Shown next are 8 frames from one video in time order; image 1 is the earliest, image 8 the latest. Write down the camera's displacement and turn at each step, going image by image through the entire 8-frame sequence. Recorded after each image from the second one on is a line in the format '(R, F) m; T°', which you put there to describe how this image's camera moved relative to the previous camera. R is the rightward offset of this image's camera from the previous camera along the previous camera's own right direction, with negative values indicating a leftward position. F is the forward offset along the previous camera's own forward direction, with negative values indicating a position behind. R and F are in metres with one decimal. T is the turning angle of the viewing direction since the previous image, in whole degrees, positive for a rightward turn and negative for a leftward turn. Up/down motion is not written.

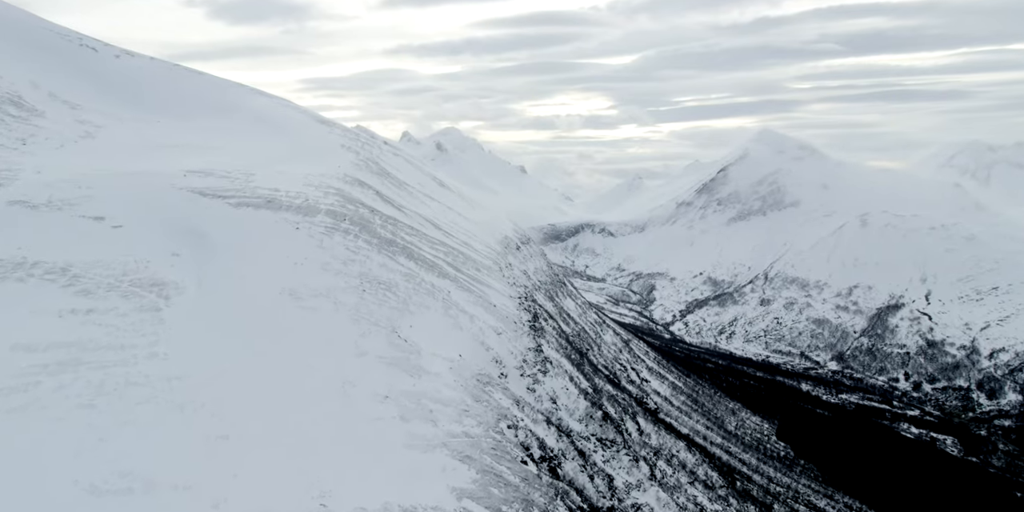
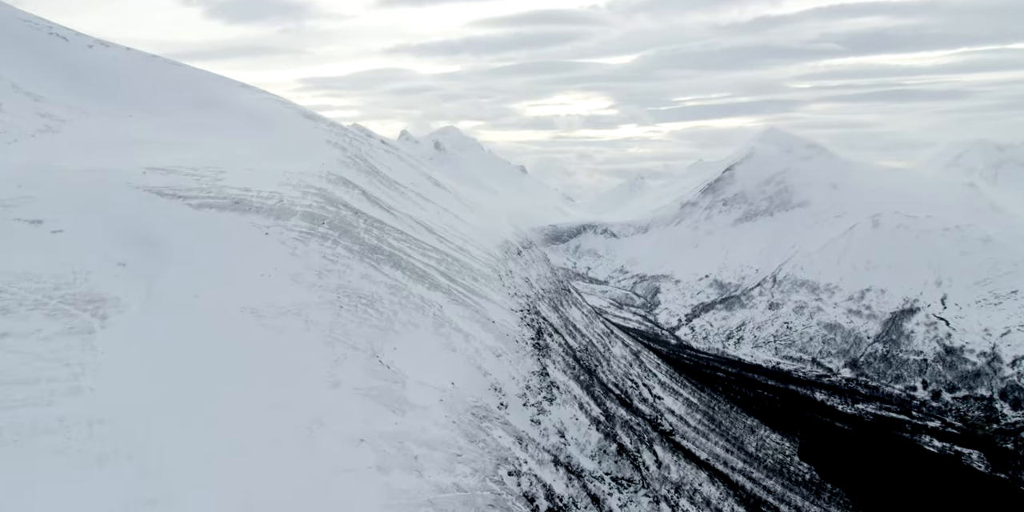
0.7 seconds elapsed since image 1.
(0.0, +3.6) m; 0°
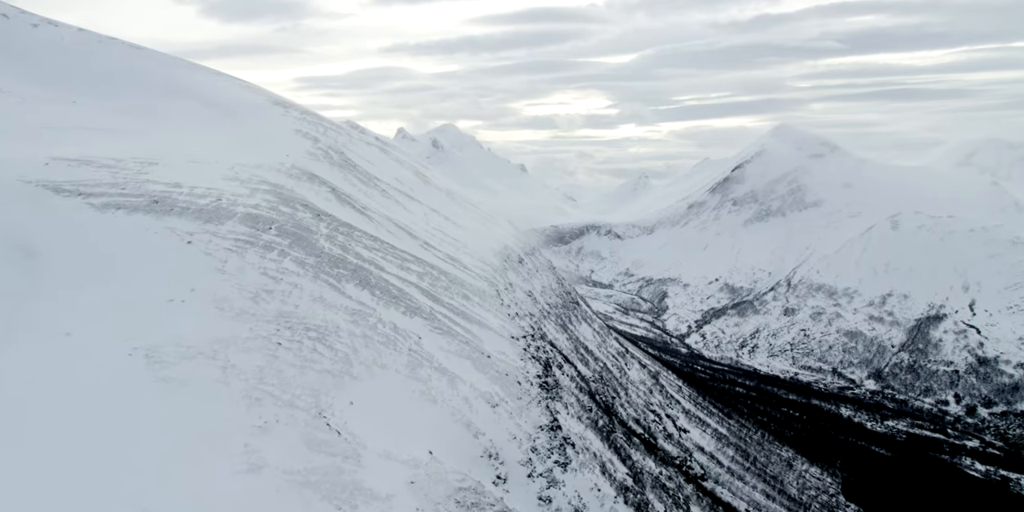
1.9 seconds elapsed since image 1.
(0.0, +5.9) m; 0°
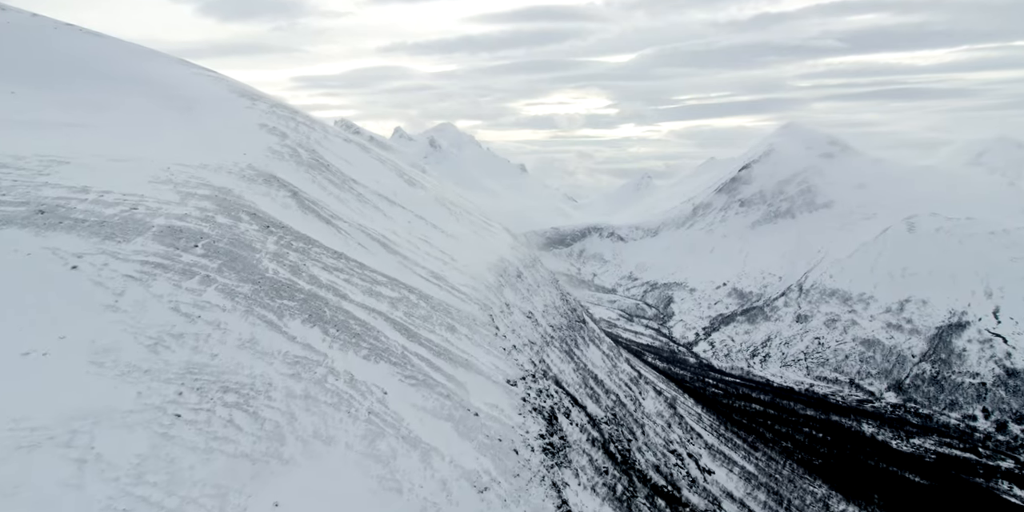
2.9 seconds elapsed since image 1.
(+0.1, +4.7) m; 0°
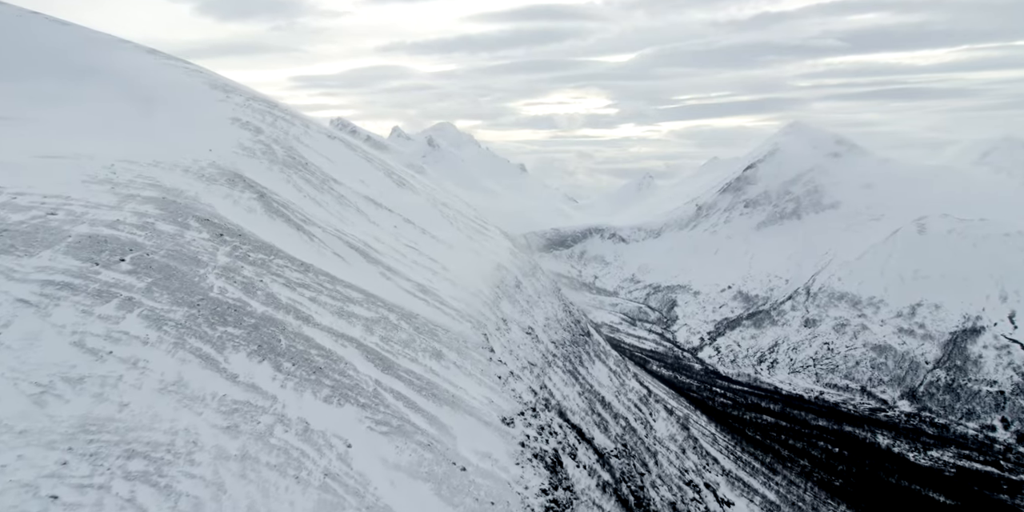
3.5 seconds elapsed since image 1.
(+0.1, +2.9) m; 0°
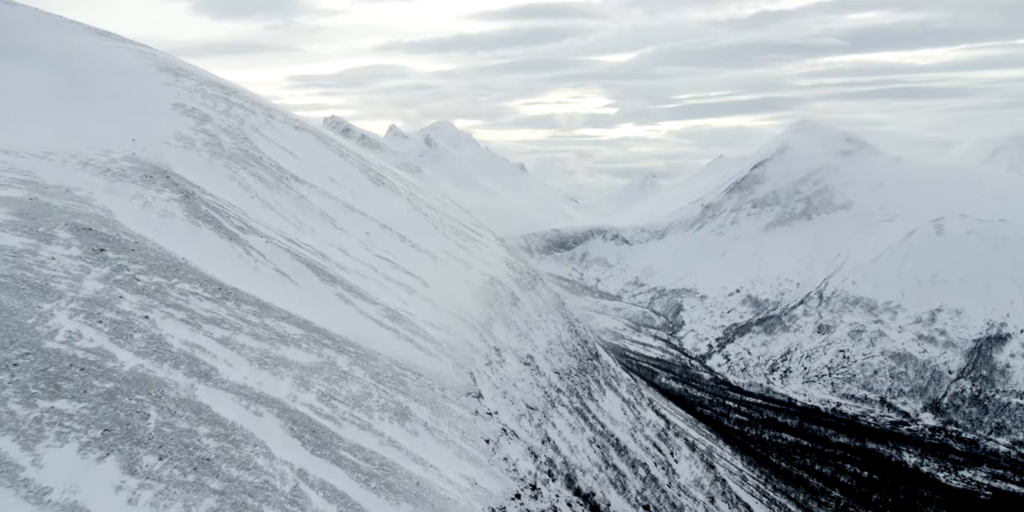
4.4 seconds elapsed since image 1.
(+0.1, +4.5) m; 0°
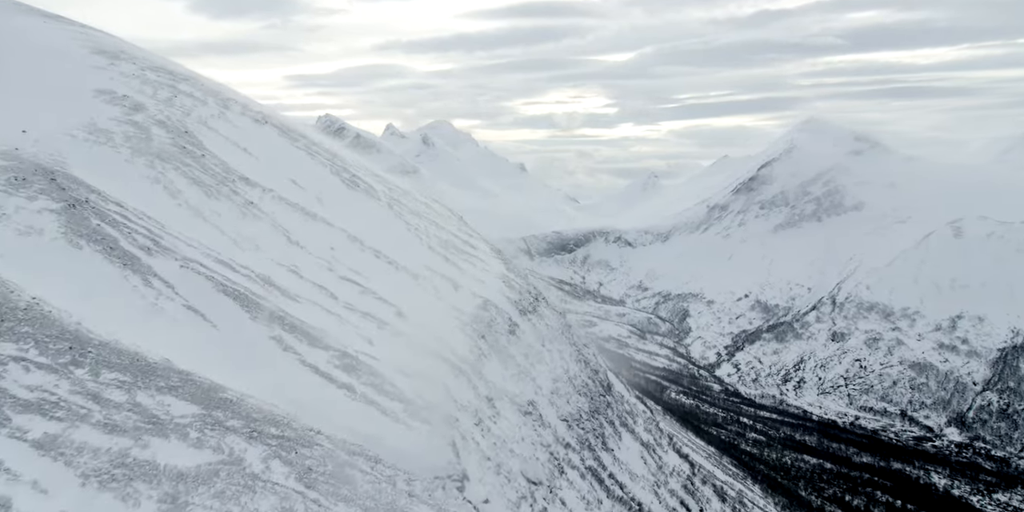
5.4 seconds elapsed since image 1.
(+0.1, +4.2) m; 0°
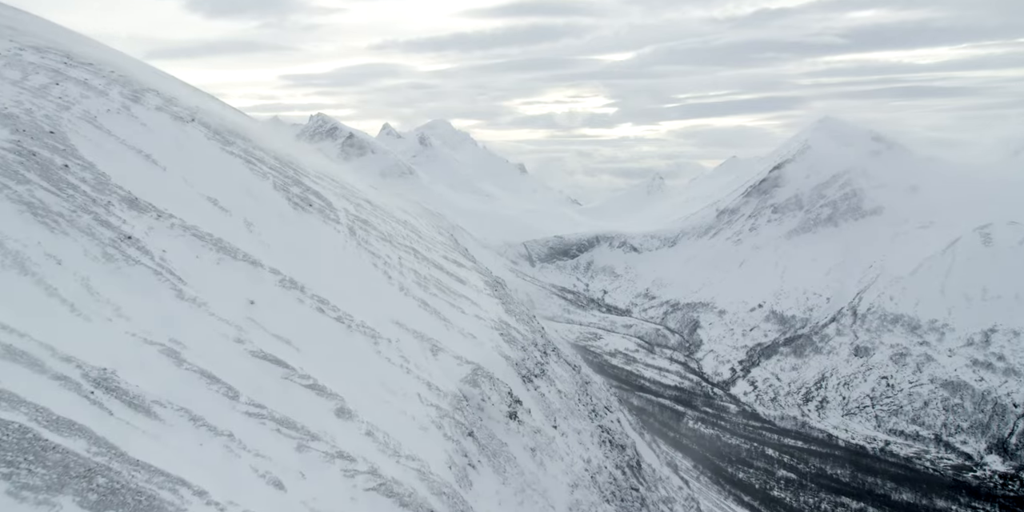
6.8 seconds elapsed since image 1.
(0.0, +5.8) m; 0°
